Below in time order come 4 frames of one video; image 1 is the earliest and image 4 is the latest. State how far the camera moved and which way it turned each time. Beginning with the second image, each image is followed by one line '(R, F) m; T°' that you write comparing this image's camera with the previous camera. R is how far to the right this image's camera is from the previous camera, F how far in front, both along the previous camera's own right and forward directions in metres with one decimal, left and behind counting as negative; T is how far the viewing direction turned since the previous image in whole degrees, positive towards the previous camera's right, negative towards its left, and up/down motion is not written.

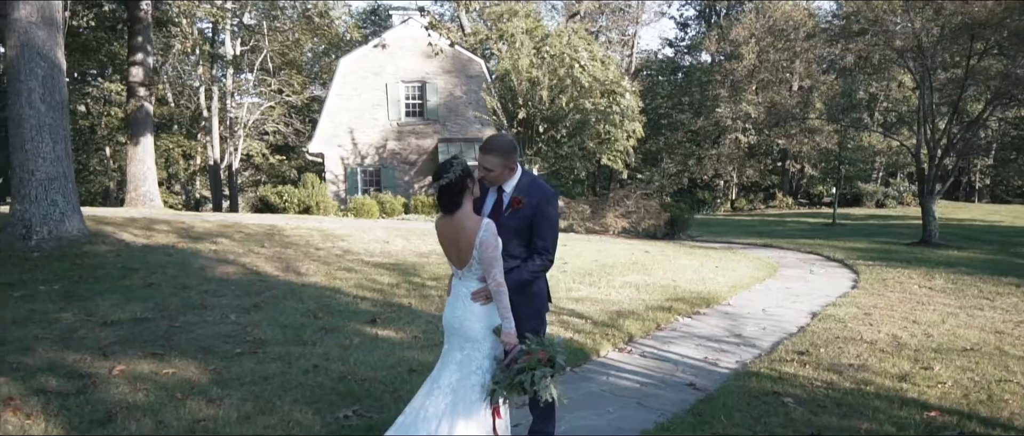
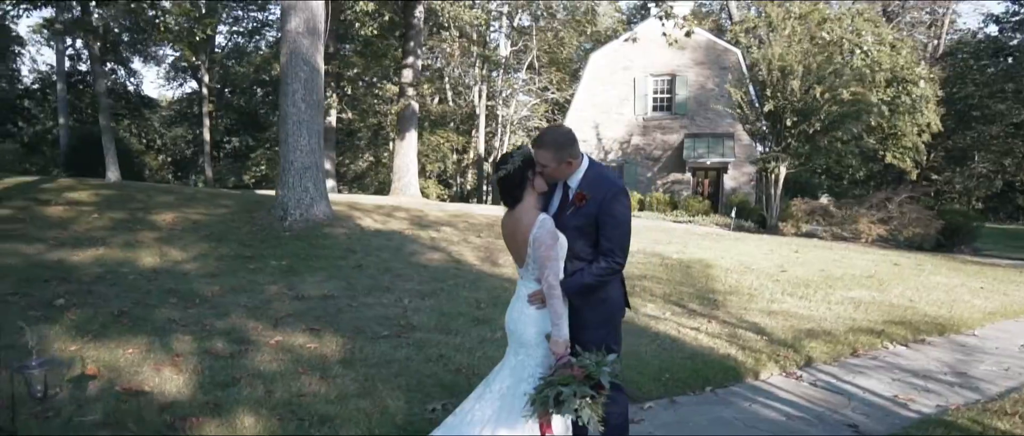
(+1.0, +0.5) m; -21°
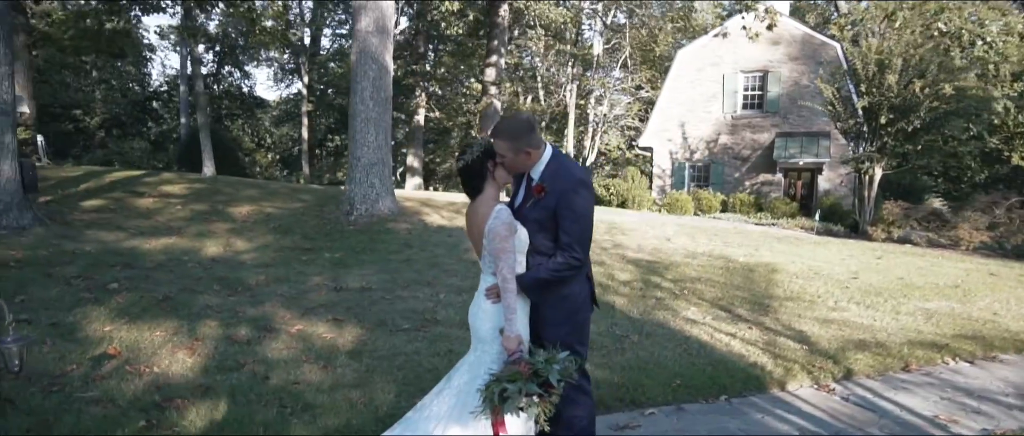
(+0.6, +0.2) m; -8°
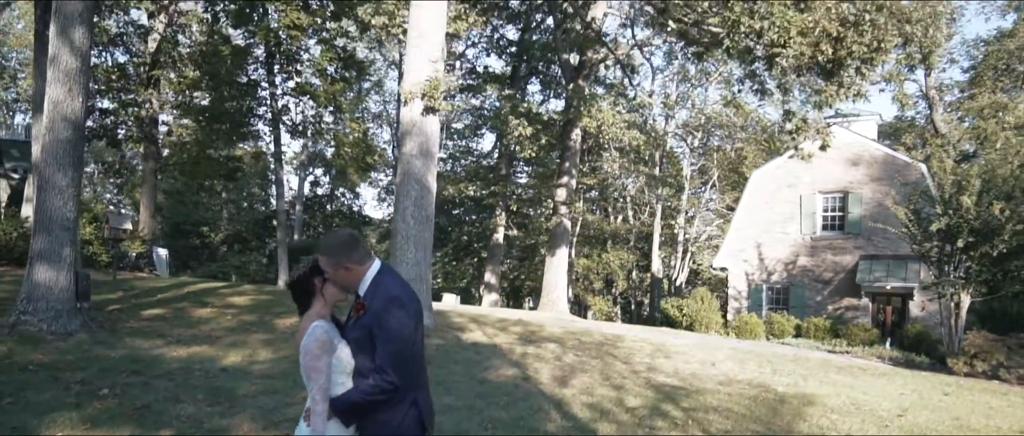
(+1.3, +0.2) m; -9°
